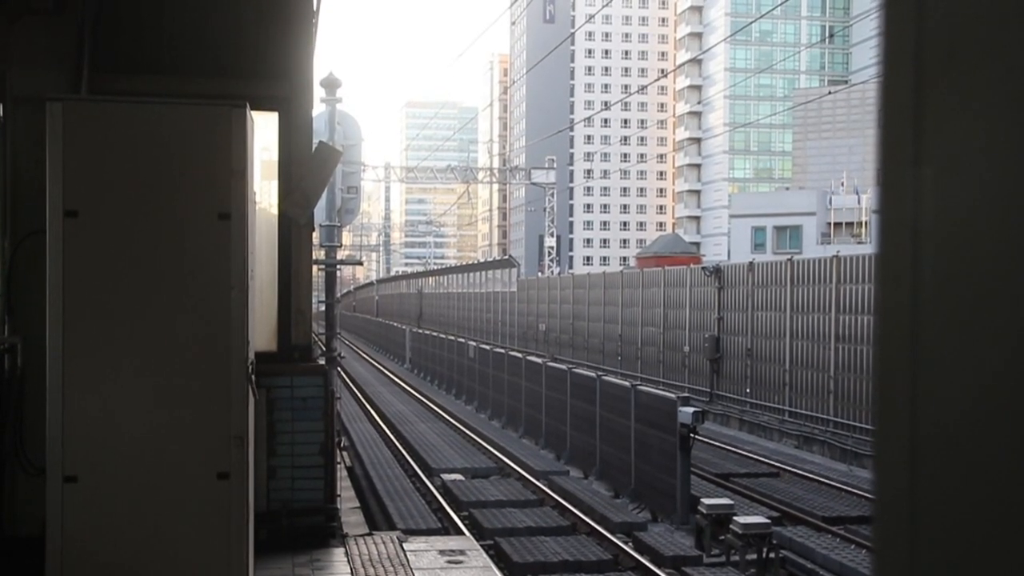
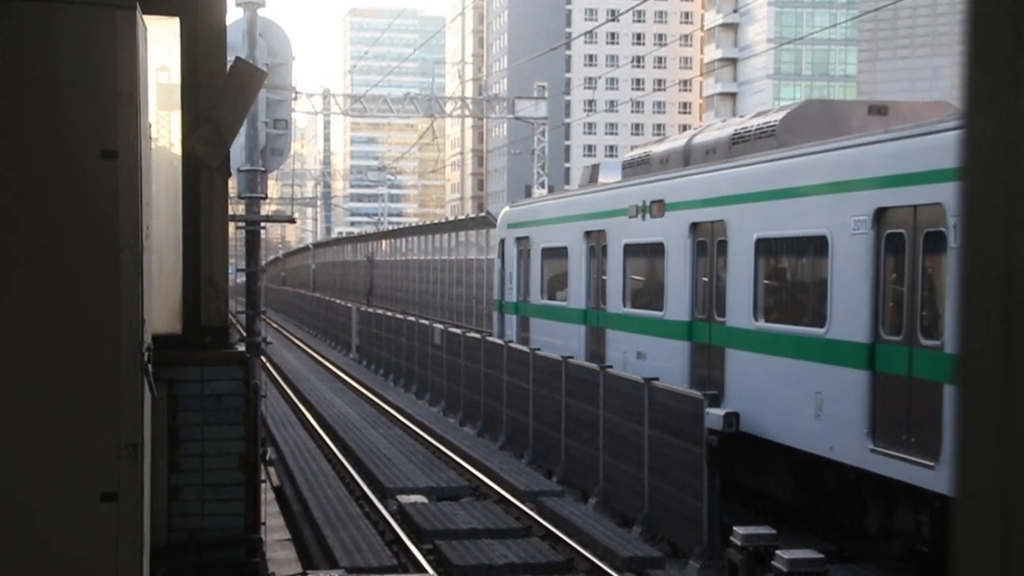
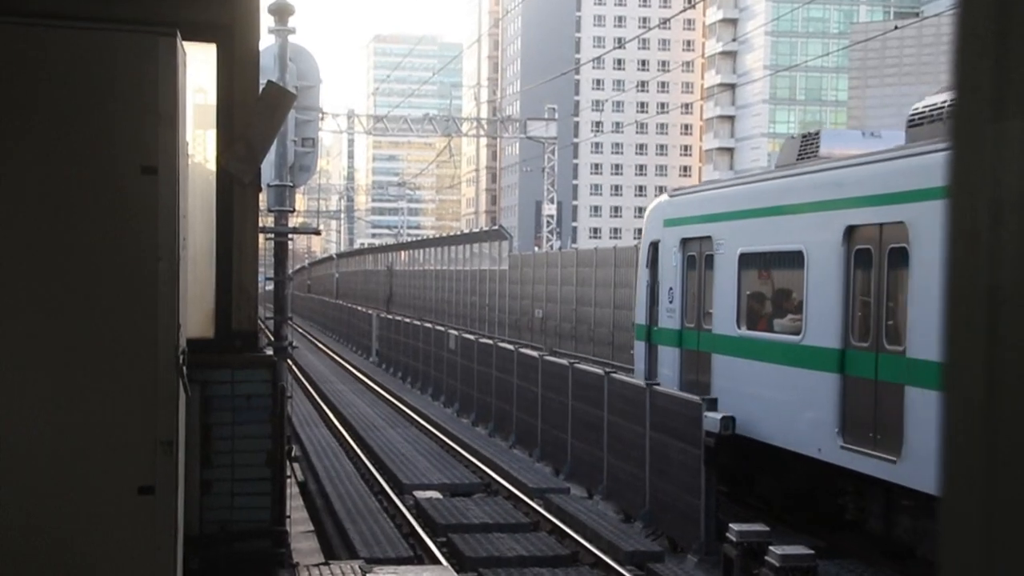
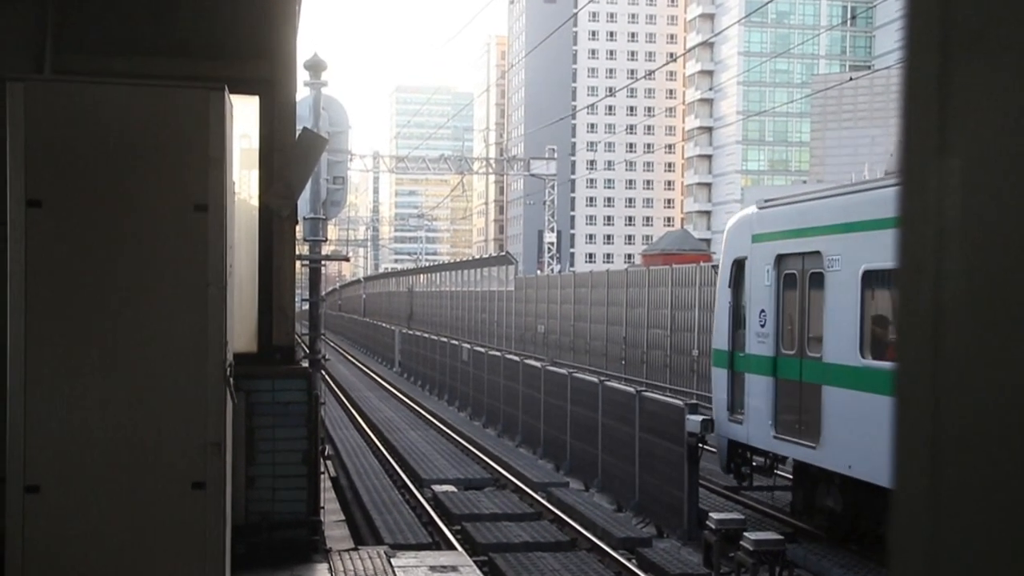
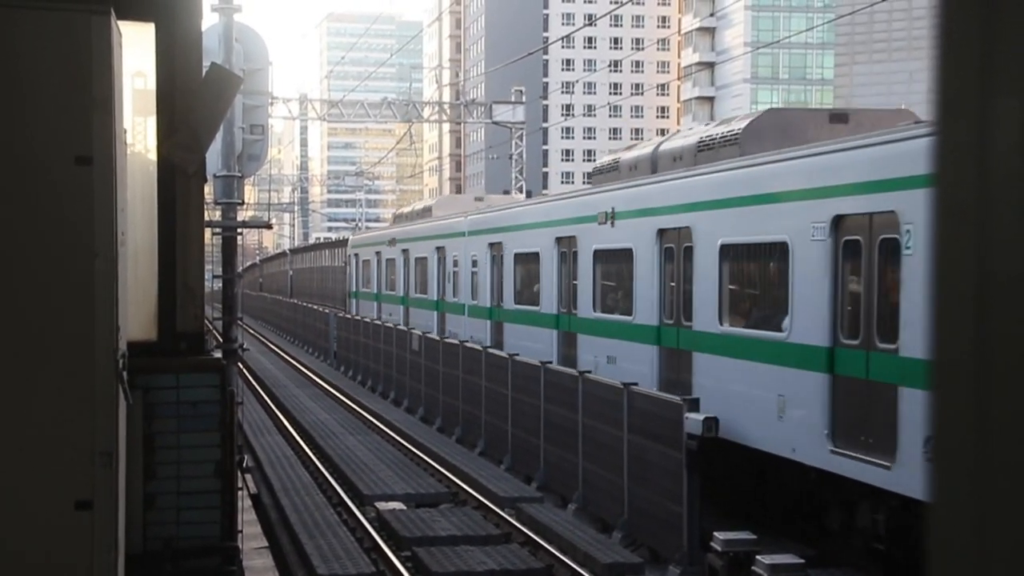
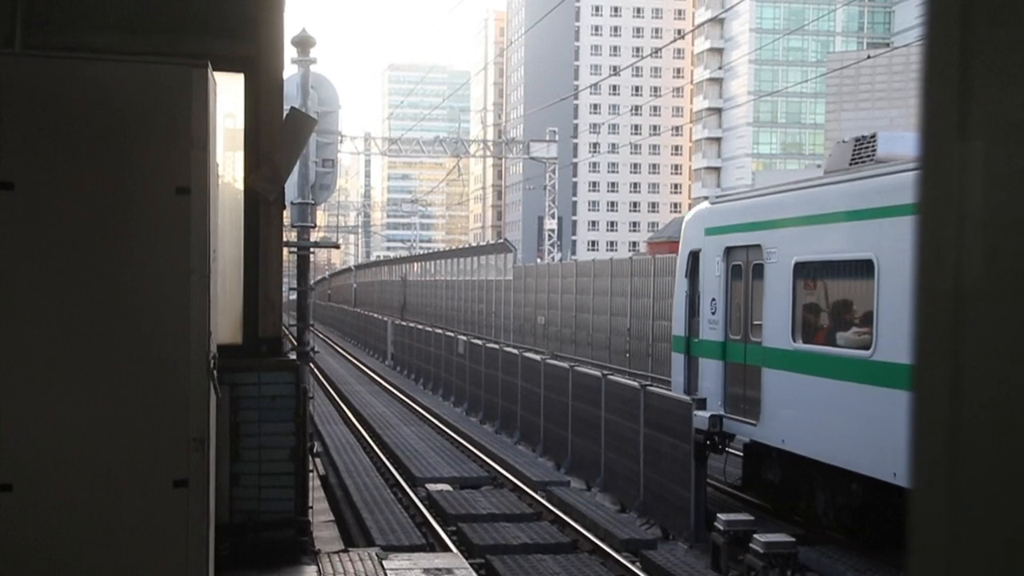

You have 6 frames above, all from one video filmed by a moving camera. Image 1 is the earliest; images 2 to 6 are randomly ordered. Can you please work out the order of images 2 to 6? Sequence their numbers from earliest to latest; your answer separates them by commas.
4, 6, 3, 2, 5
